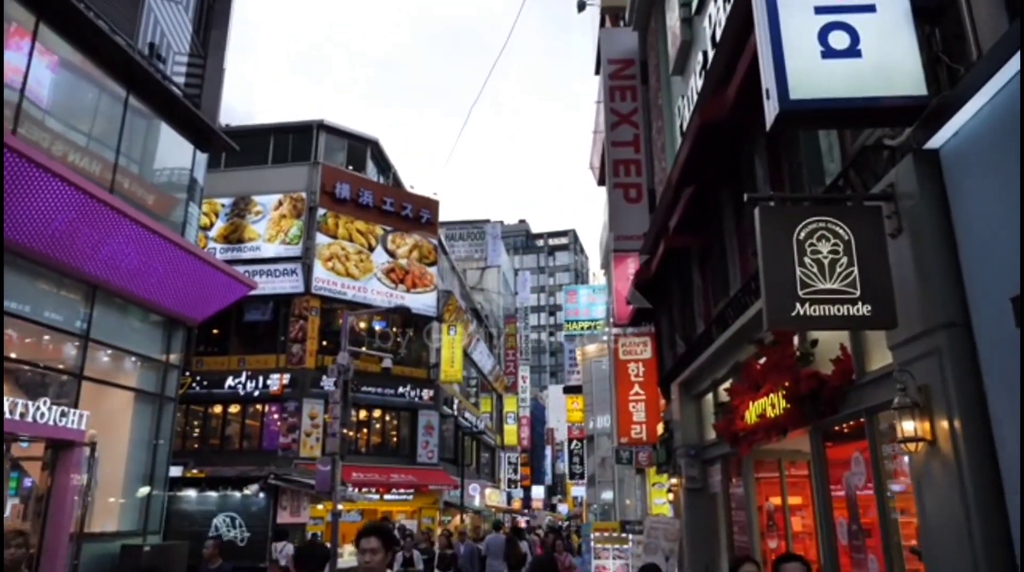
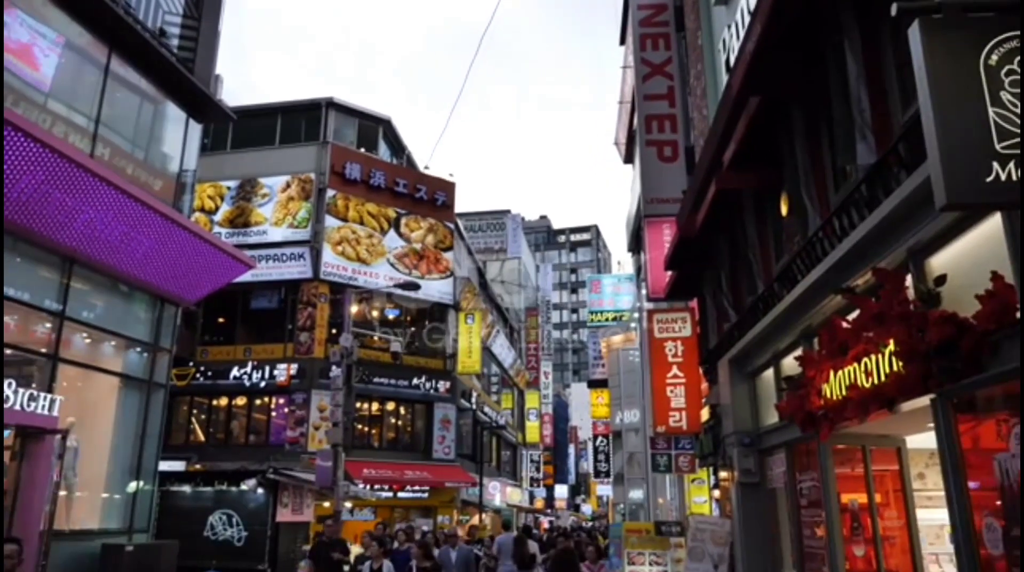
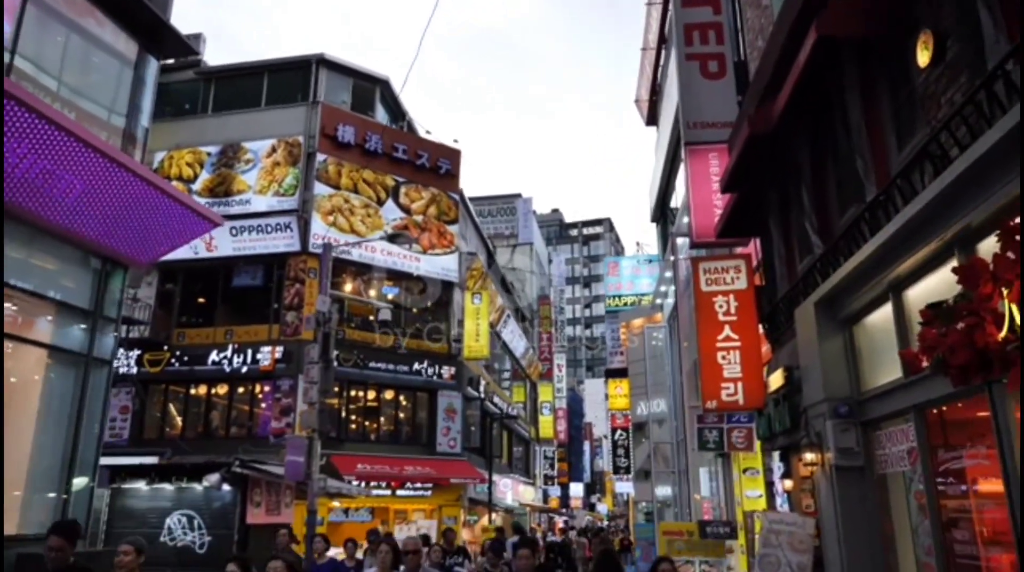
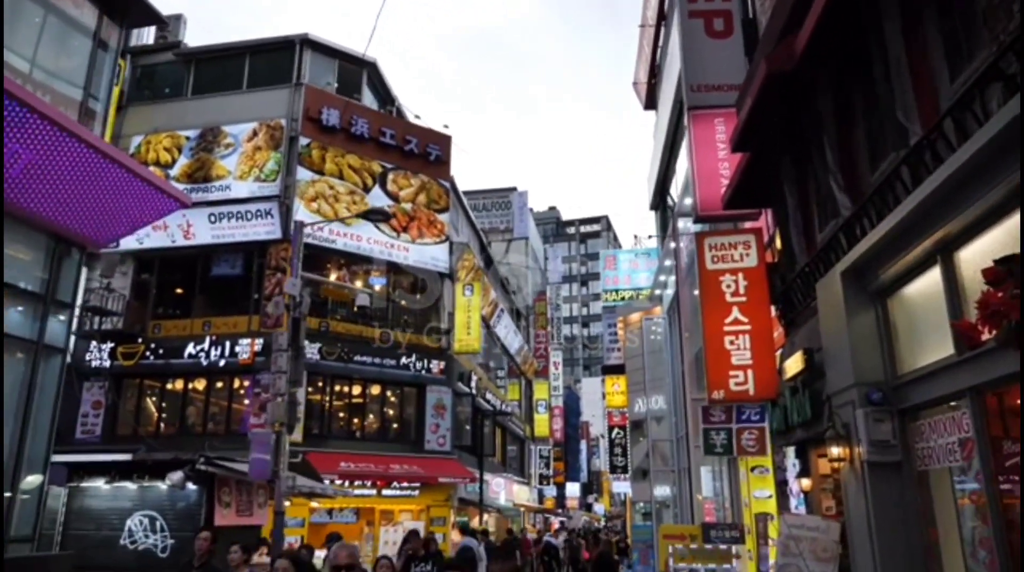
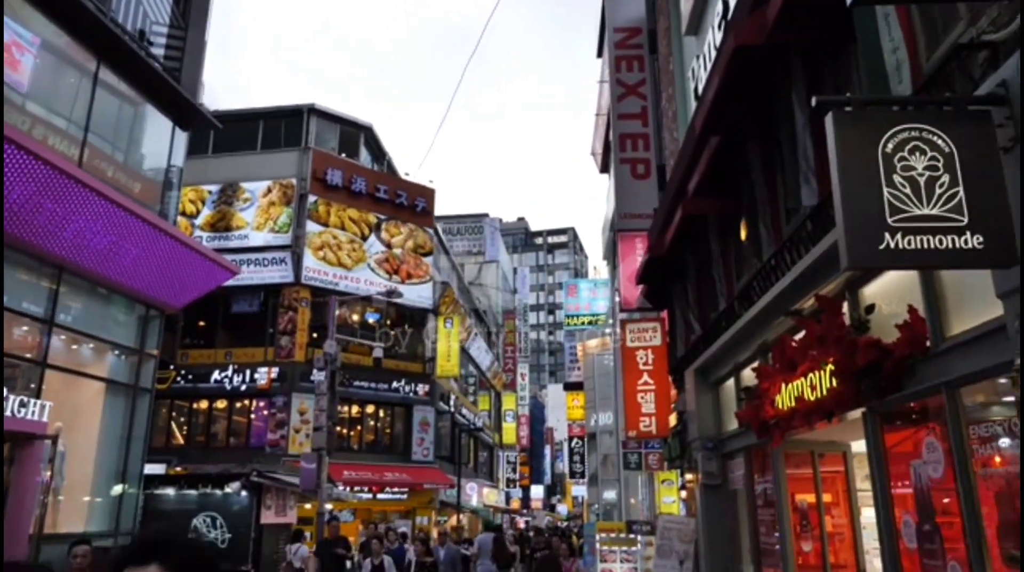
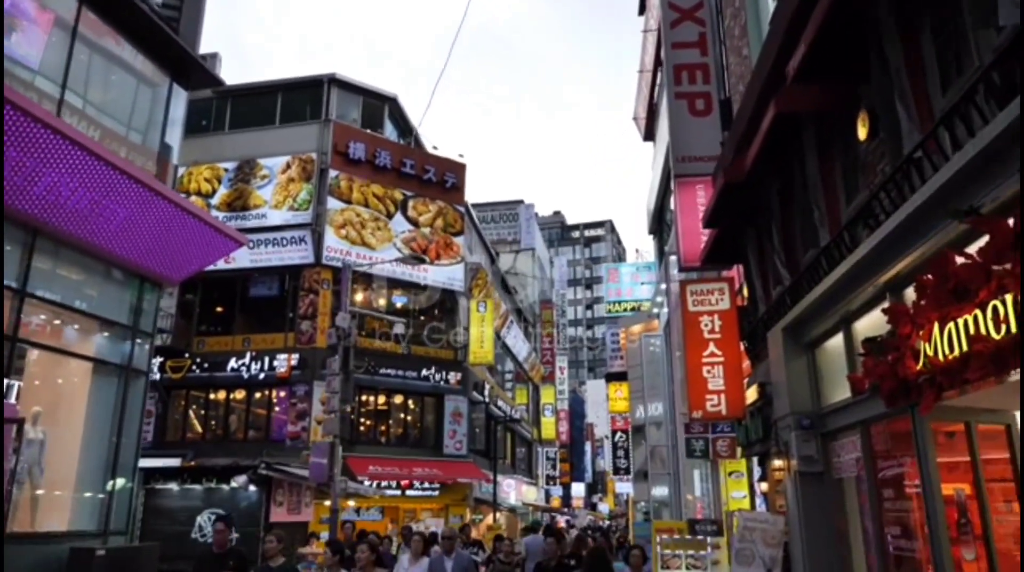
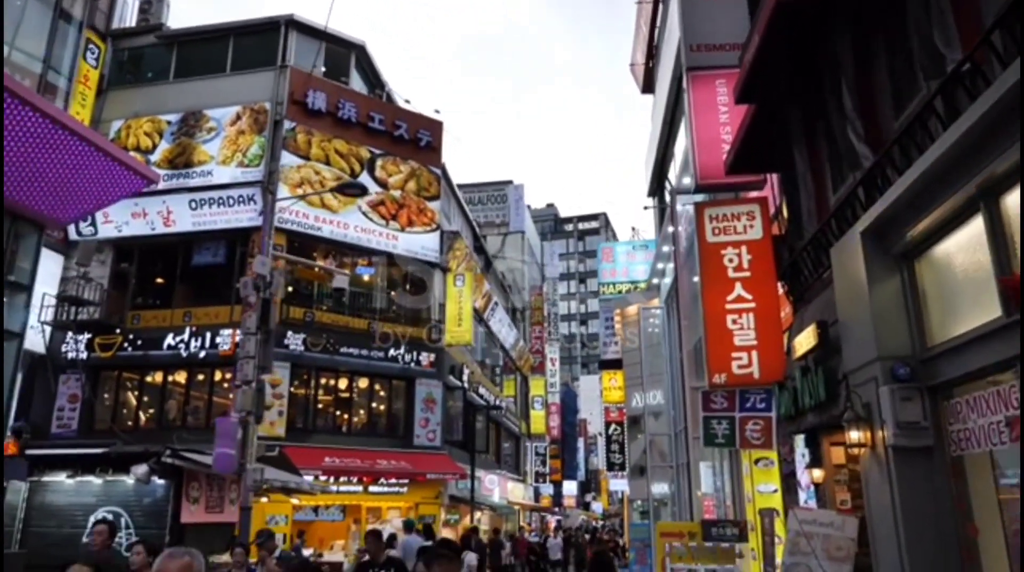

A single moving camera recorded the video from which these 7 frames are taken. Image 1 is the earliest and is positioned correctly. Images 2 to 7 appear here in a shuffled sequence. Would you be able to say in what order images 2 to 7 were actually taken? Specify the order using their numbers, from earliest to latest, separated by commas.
5, 2, 6, 3, 4, 7
